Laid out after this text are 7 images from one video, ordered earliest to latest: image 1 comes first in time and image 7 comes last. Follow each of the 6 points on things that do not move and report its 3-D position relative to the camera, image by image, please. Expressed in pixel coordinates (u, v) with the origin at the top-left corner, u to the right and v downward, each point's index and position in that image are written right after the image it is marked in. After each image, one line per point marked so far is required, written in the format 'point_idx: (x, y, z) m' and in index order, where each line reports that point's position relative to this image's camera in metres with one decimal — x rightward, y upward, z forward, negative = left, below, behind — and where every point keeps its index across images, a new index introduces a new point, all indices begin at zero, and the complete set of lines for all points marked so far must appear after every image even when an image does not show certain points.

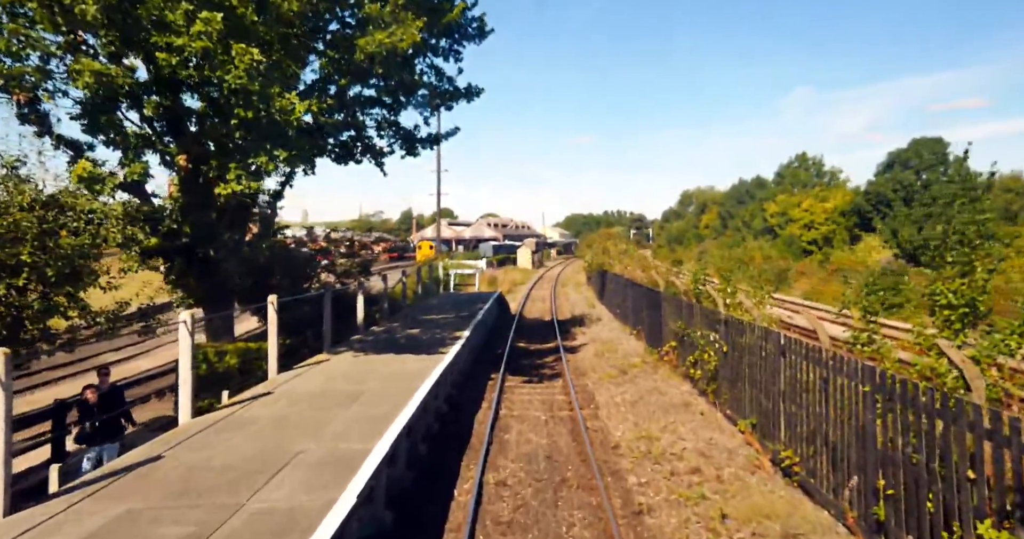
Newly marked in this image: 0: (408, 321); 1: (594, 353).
0: (-2.4, -1.2, +14.8) m
1: (+2.0, -2.0, +15.5) m
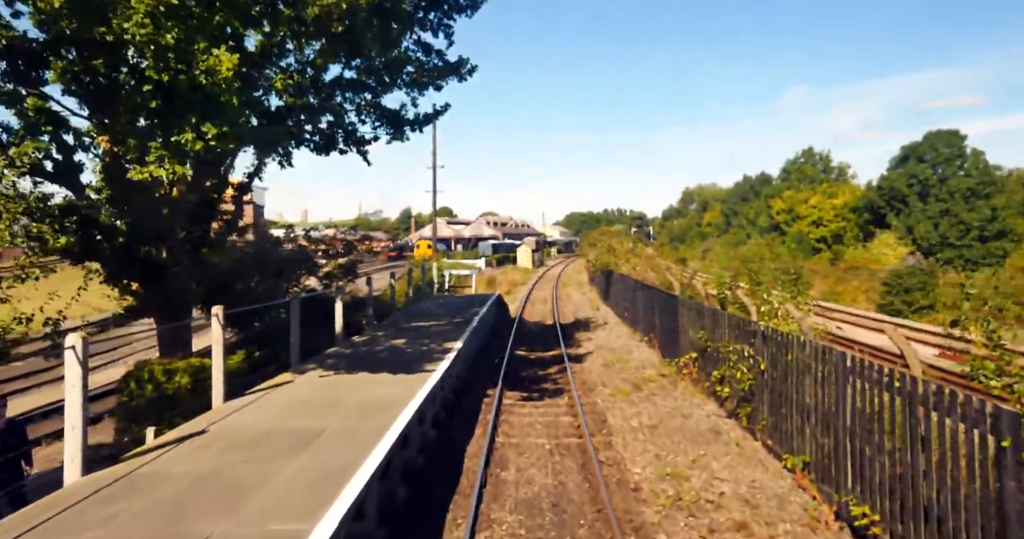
0: (-2.4, -1.2, +13.3) m
1: (+2.0, -2.1, +14.0) m
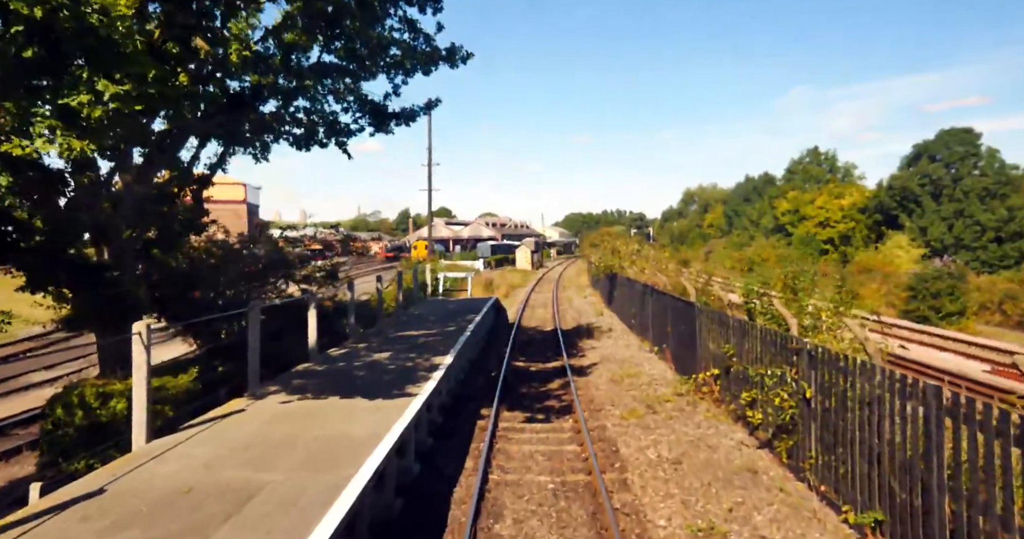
0: (-2.5, -1.3, +11.9) m
1: (+1.9, -2.1, +12.7) m
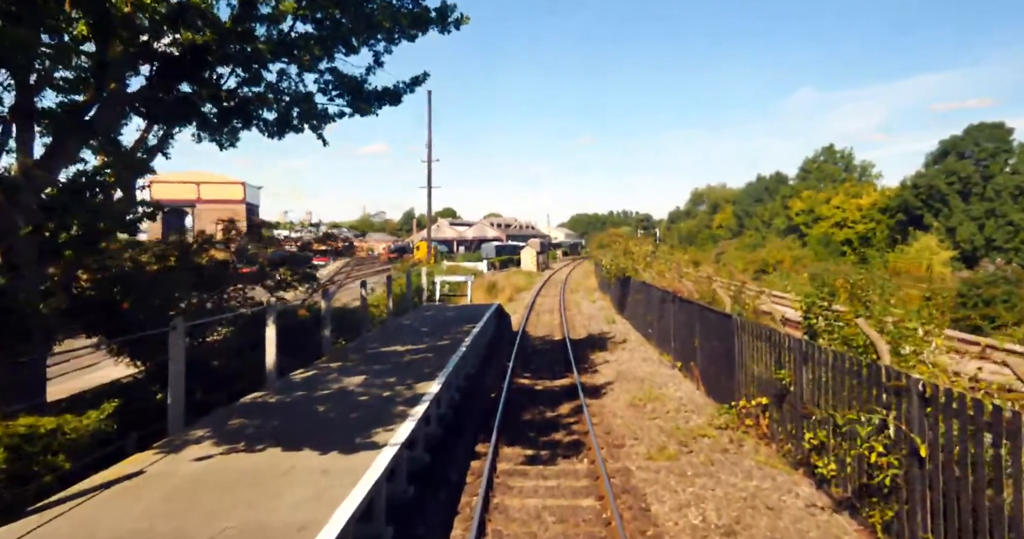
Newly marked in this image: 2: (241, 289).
0: (-2.4, -1.4, +10.1) m
1: (+2.0, -2.2, +10.8) m
2: (-4.9, -0.3, +11.5) m
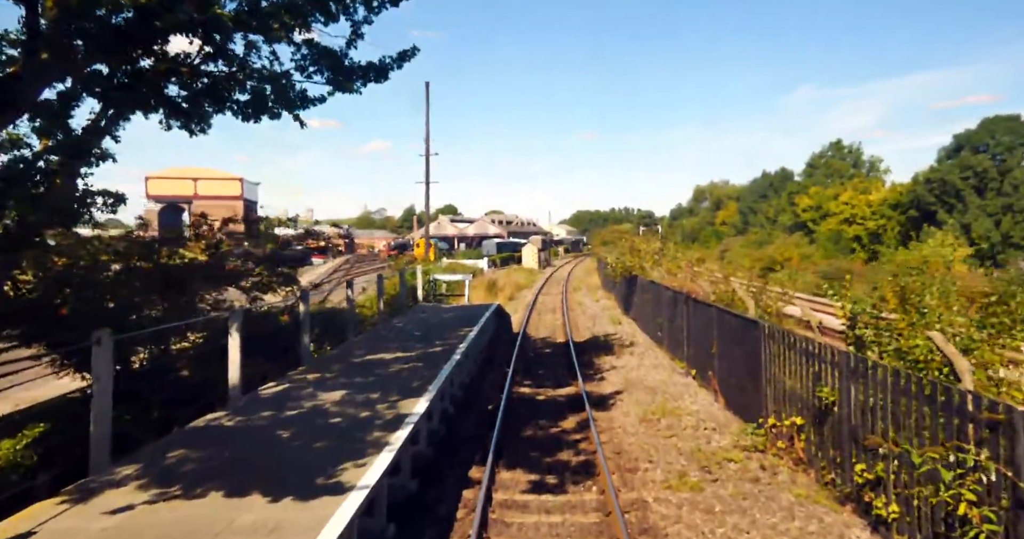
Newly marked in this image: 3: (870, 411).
0: (-2.5, -1.4, +9.1) m
1: (+2.0, -2.2, +9.8) m
2: (-4.9, -0.3, +10.5) m
3: (+3.2, -1.3, +5.7) m
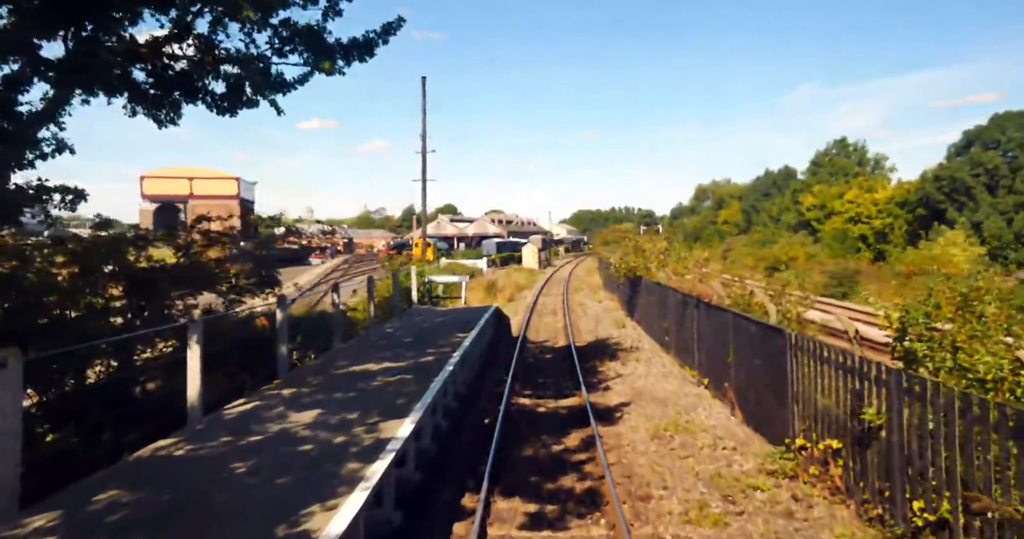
0: (-2.5, -1.4, +8.2) m
1: (+1.9, -2.3, +8.9) m
2: (-4.9, -0.4, +9.6) m
3: (+3.2, -1.3, +4.9) m
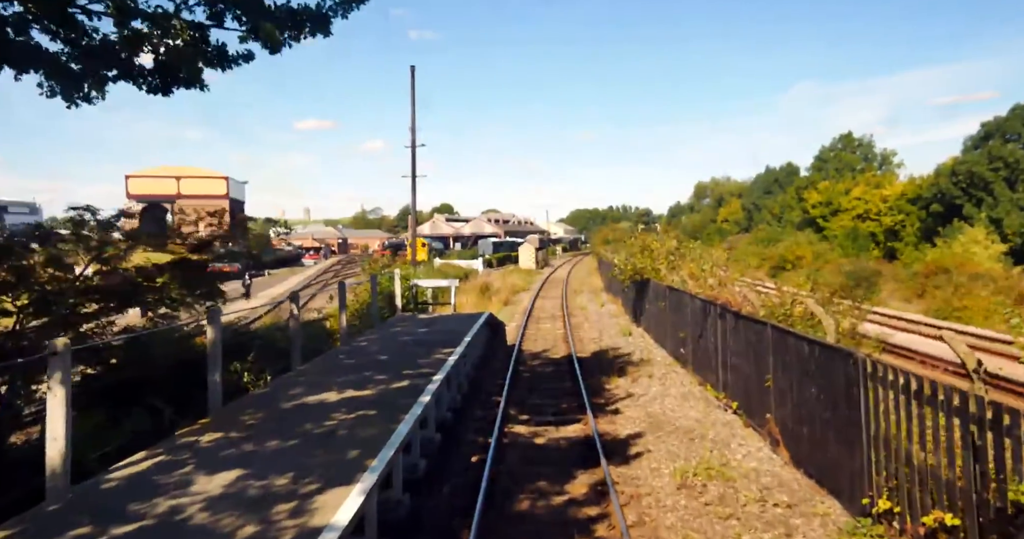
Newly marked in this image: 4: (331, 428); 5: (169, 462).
0: (-2.6, -1.5, +6.5) m
1: (+1.9, -2.3, +7.2) m
2: (-5.0, -0.5, +7.8) m
3: (+3.1, -1.3, +3.1) m
4: (-1.8, -1.5, +6.3) m
5: (-2.7, -1.5, +5.1) m
